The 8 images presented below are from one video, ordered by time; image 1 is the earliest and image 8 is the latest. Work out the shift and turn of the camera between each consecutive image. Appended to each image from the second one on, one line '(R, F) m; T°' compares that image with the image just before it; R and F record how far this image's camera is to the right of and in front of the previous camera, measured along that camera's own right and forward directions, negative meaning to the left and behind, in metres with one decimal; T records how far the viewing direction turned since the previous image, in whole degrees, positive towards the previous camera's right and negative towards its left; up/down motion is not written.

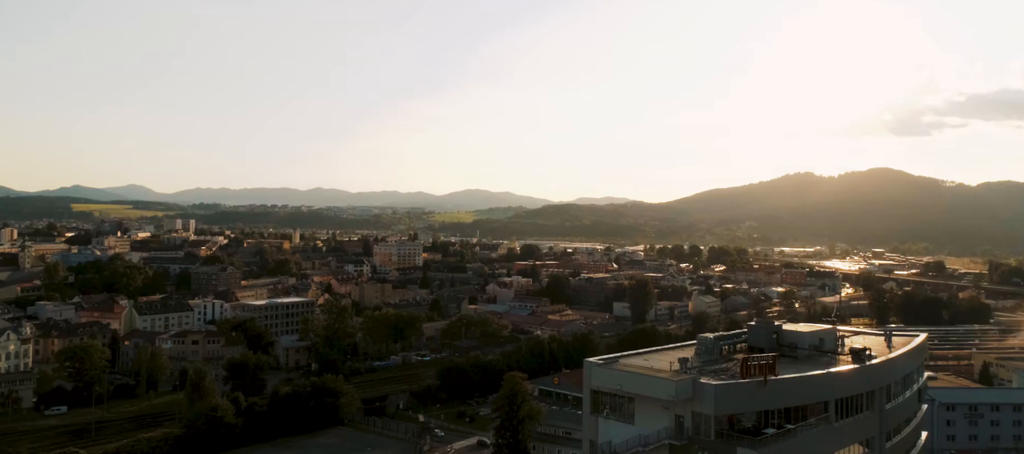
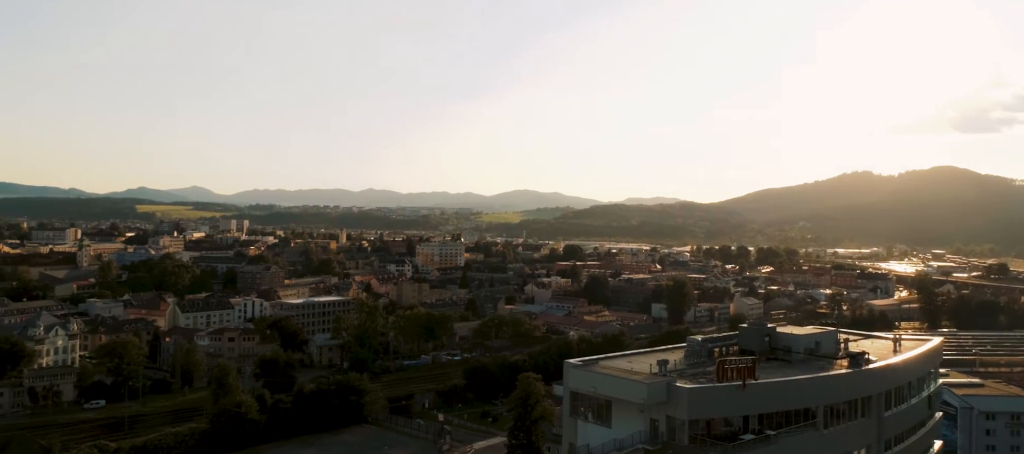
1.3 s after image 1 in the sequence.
(+1.4, +0.2) m; -4°
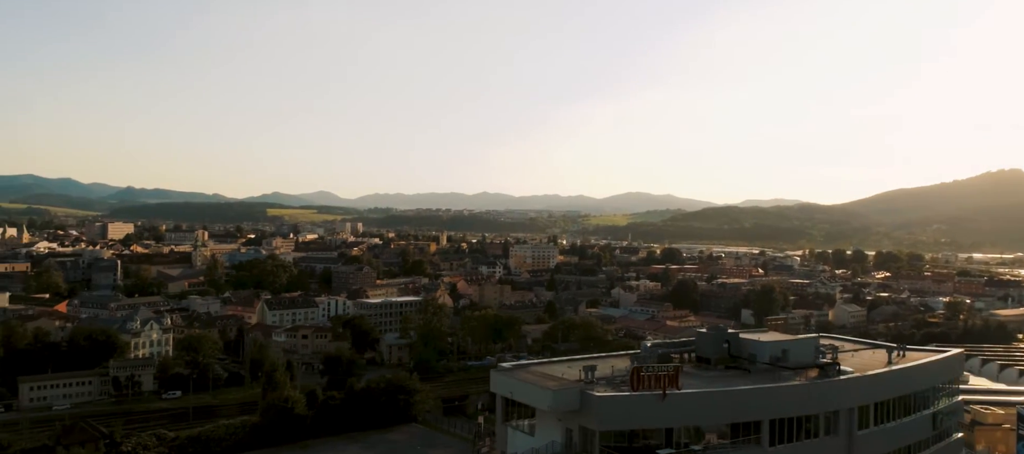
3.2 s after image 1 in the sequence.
(+3.3, +0.9) m; -10°
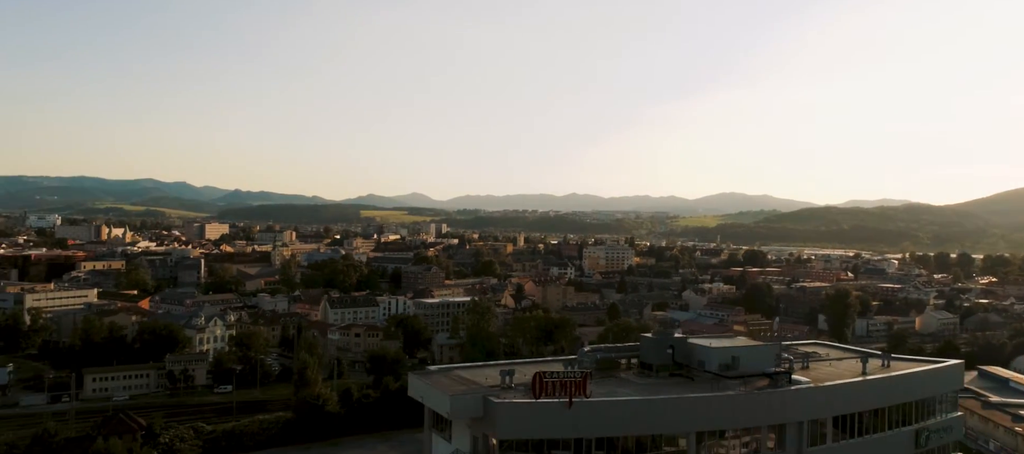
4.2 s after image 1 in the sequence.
(+2.6, +1.2) m; -8°
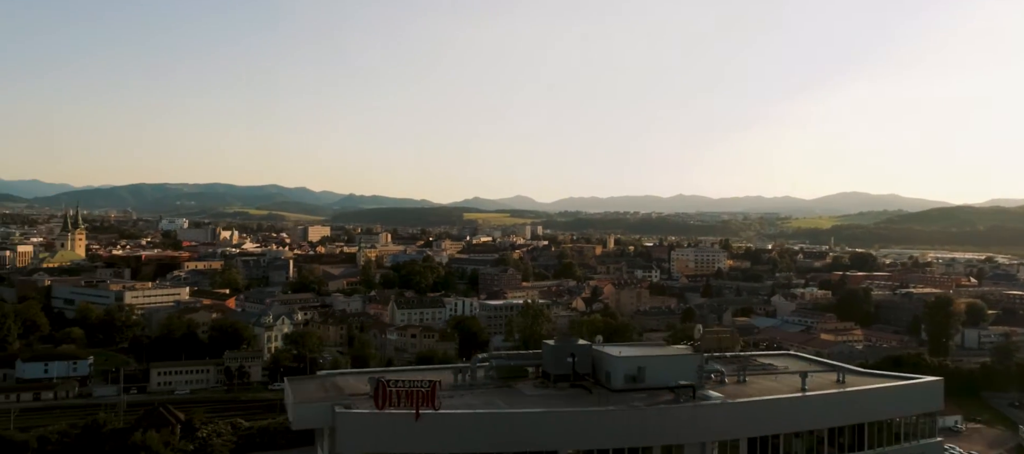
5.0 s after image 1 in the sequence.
(+3.0, +1.8) m; -10°
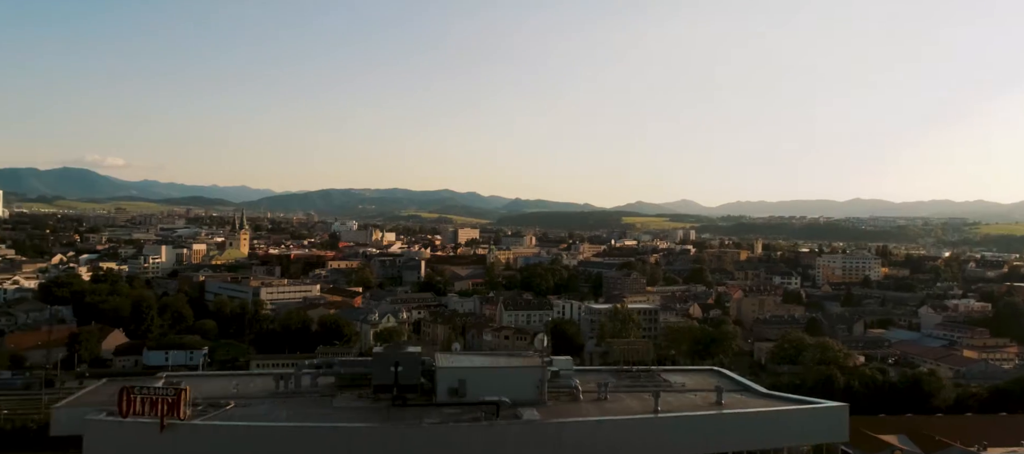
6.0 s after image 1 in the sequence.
(+3.7, +2.4) m; -14°
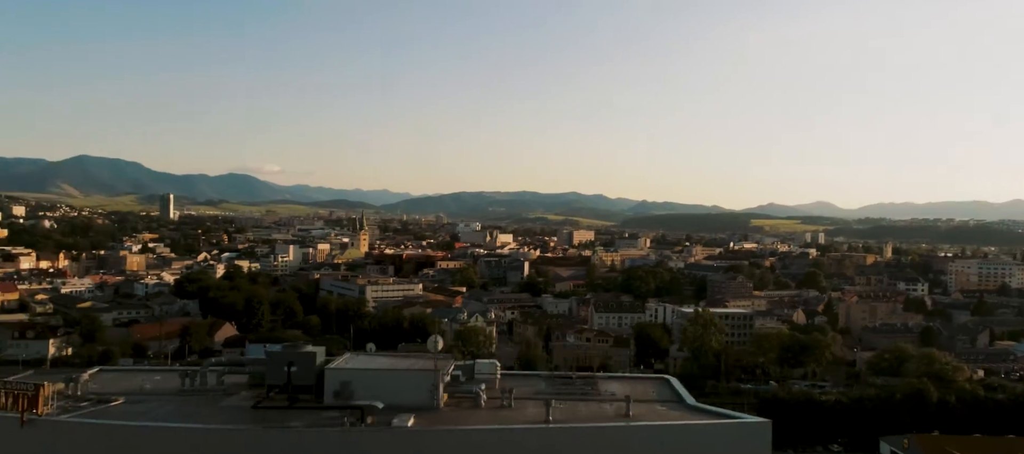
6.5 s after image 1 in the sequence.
(+2.3, +0.9) m; -10°
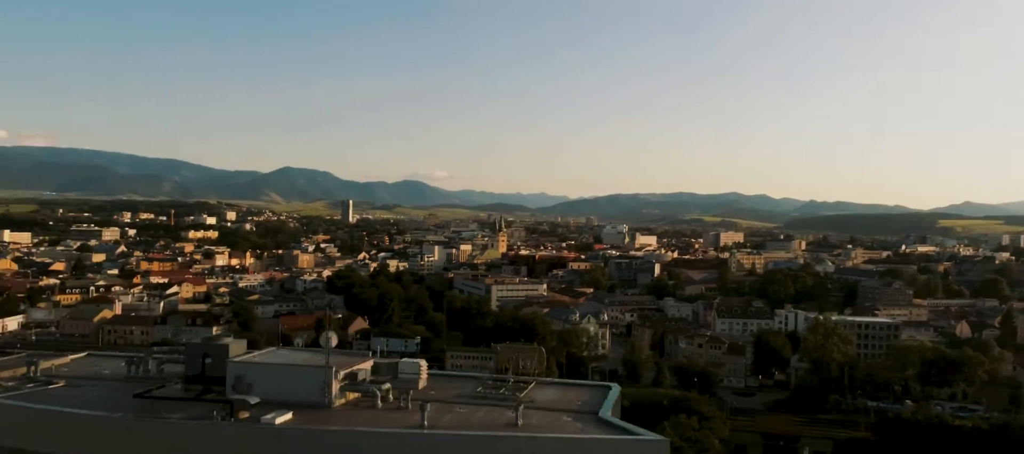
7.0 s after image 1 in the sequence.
(+2.3, +0.9) m; -12°
